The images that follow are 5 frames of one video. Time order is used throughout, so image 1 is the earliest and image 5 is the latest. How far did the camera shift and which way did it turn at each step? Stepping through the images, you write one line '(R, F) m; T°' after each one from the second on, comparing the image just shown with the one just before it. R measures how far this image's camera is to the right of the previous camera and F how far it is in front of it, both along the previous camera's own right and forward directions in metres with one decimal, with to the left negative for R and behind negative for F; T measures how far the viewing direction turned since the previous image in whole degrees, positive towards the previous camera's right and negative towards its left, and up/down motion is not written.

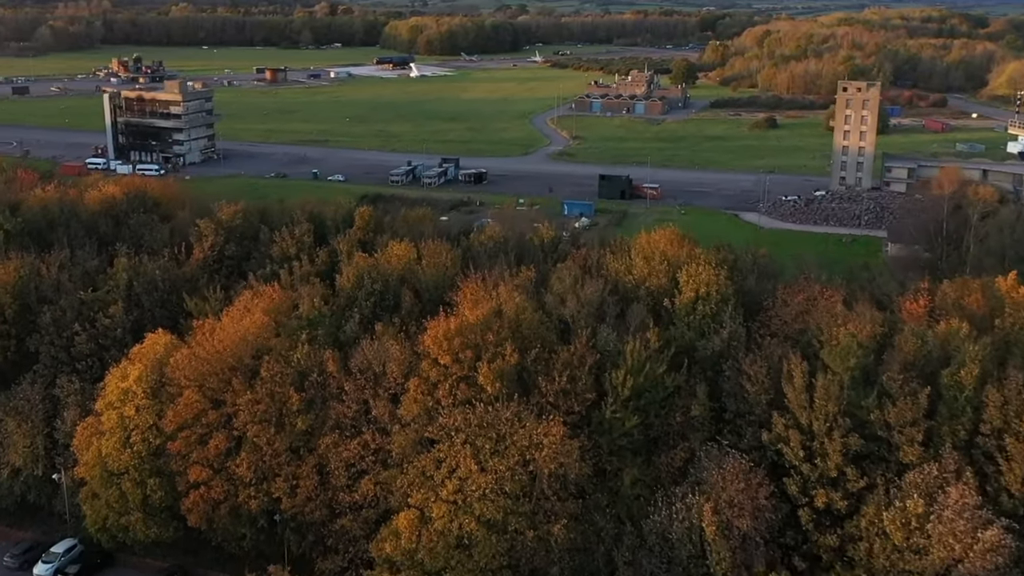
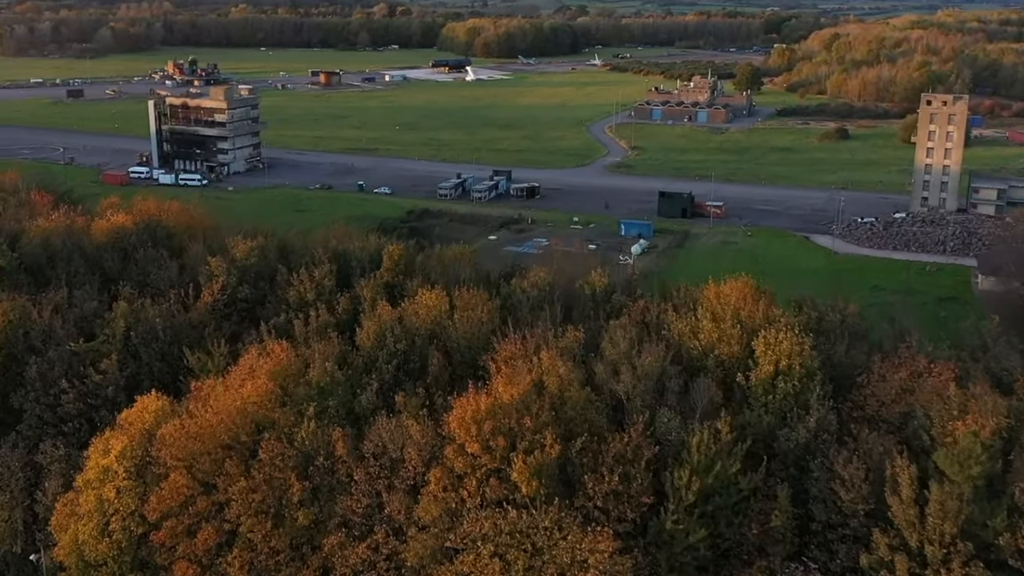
(+0.1, +1.5) m; -3°
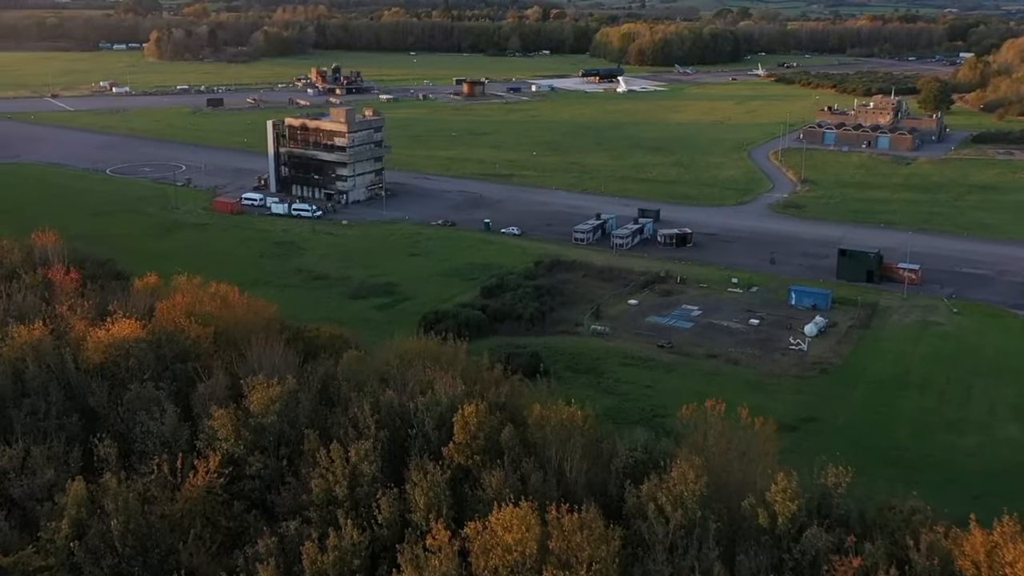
(+0.1, +3.7) m; -8°
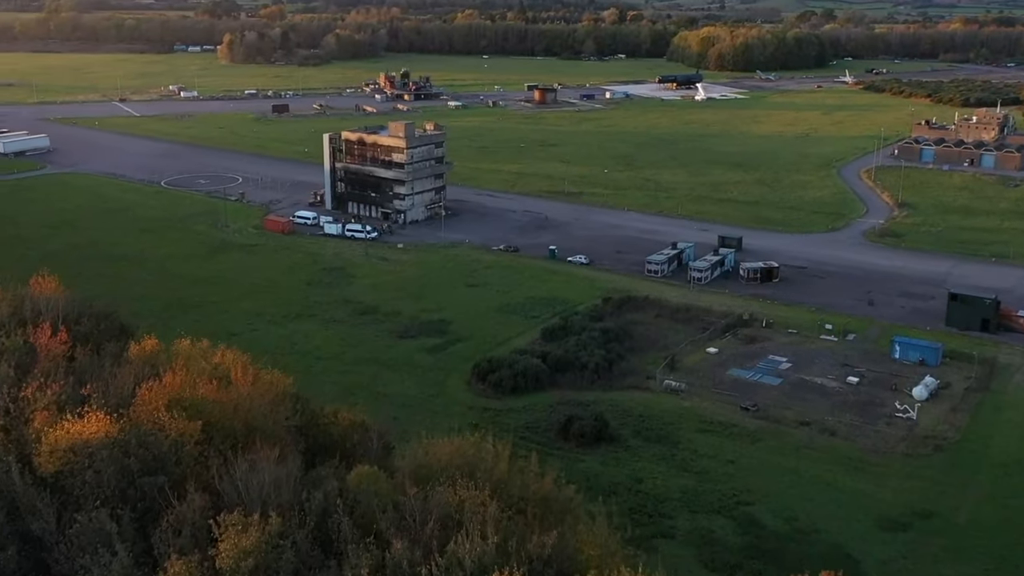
(+0.1, +2.0) m; -4°
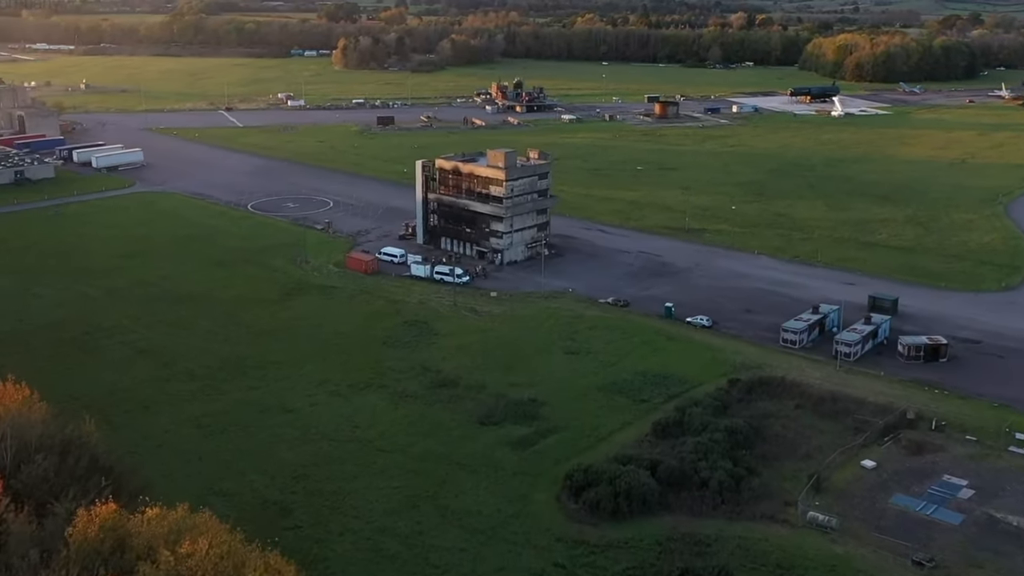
(+0.1, +3.2) m; -6°
